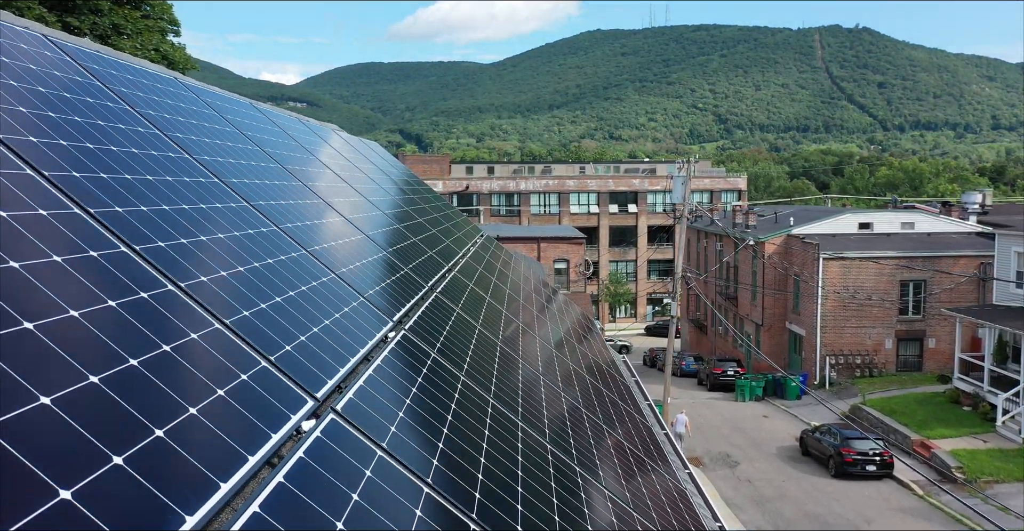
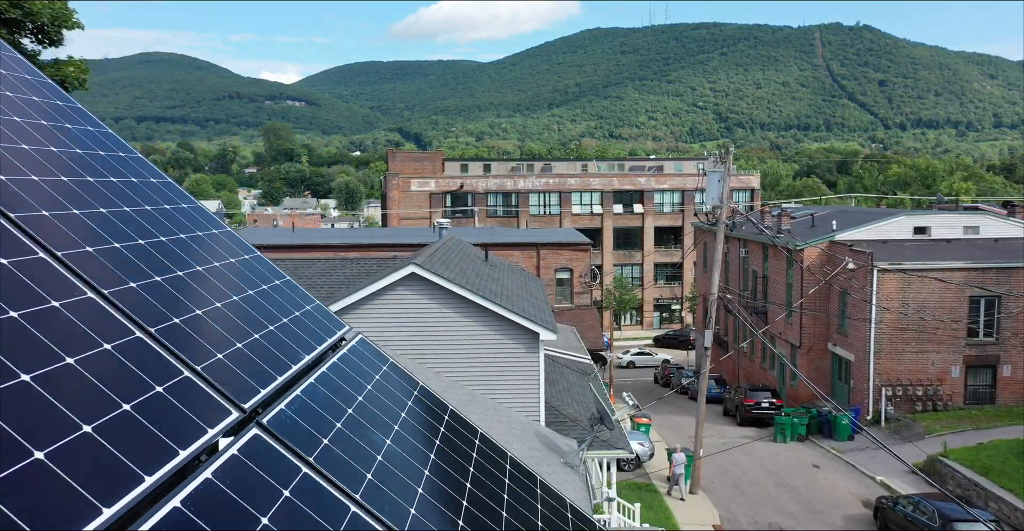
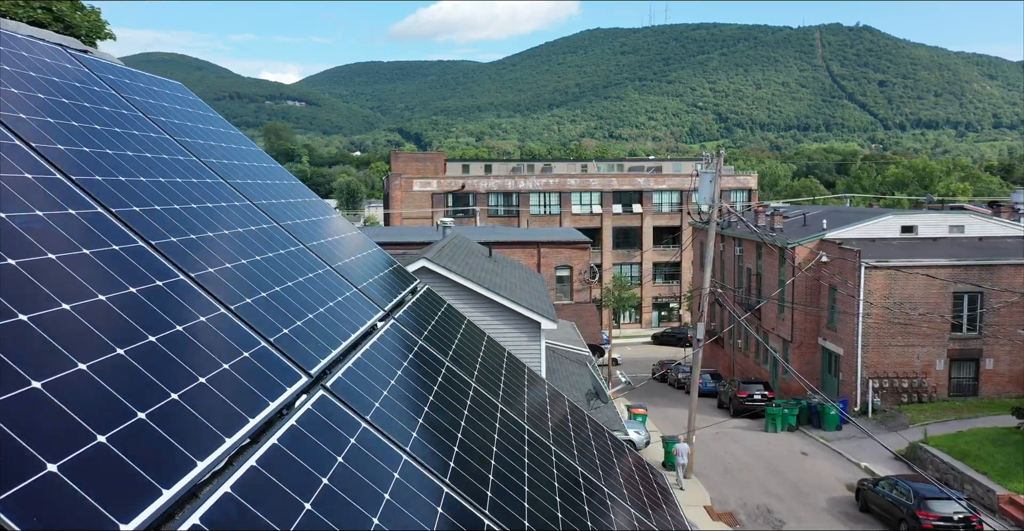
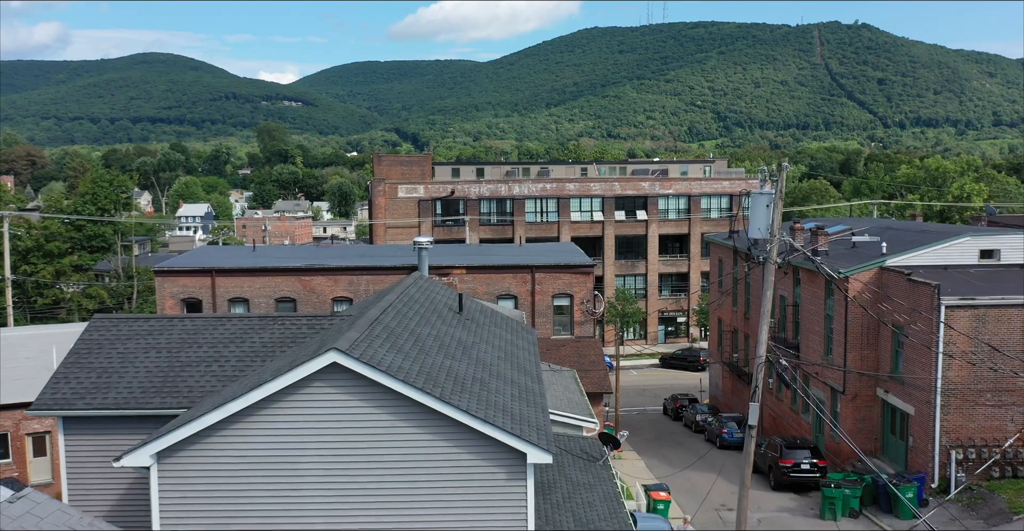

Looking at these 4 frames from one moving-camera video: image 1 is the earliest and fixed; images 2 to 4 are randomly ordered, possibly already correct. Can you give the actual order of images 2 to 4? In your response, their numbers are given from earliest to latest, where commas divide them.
3, 2, 4
